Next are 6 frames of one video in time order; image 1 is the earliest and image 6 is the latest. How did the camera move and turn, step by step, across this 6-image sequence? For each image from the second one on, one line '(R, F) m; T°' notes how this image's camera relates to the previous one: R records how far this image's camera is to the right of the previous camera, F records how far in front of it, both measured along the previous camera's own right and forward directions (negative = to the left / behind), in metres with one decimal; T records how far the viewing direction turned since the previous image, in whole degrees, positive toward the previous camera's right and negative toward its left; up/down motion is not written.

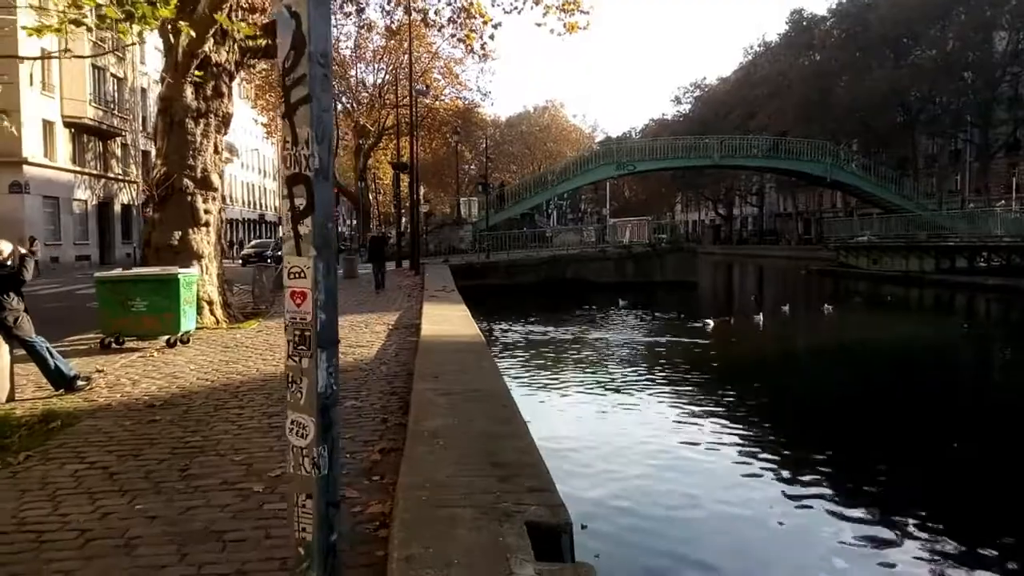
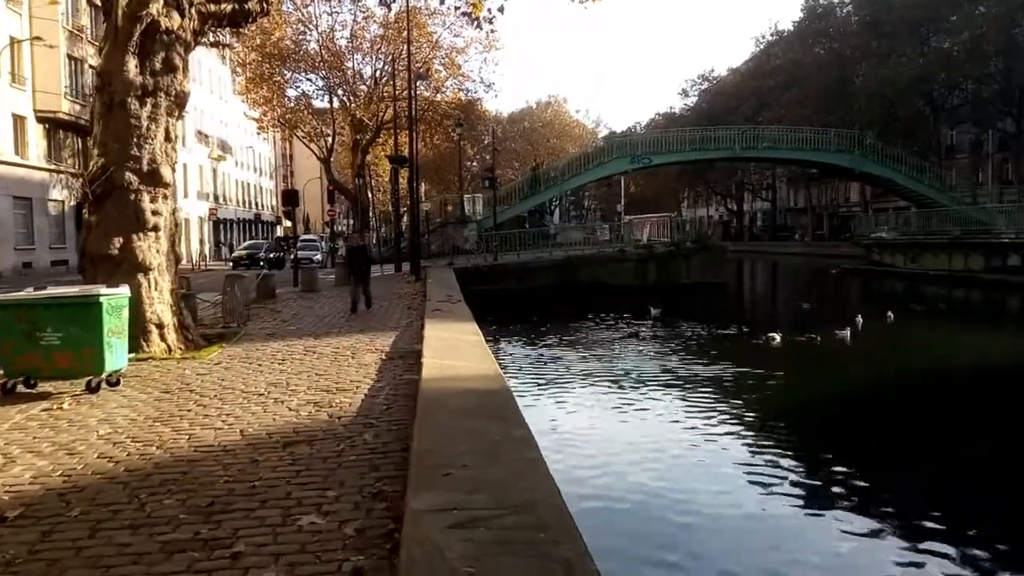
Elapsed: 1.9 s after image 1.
(-0.3, +2.8) m; 0°
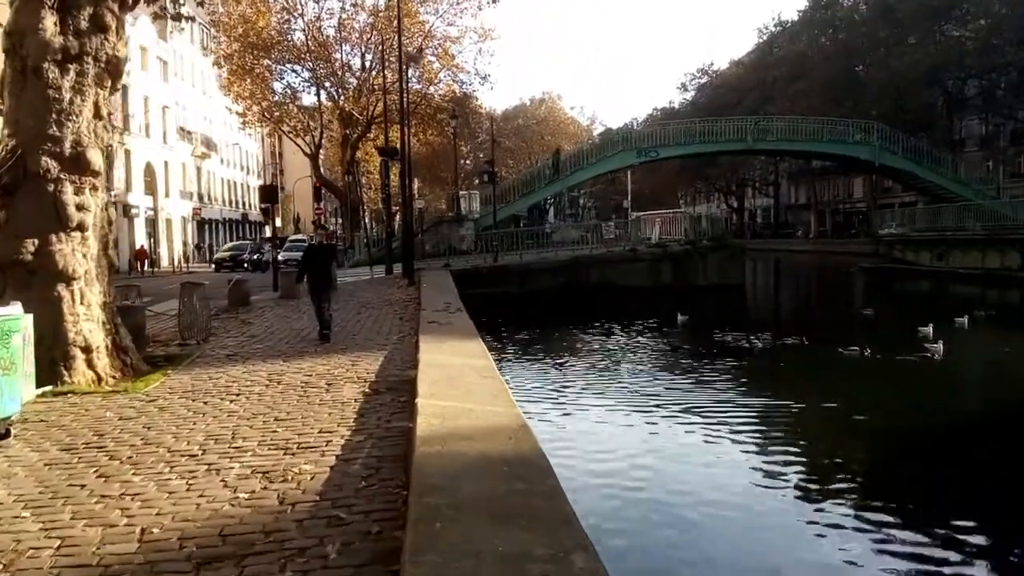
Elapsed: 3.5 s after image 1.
(-0.3, +2.3) m; 0°
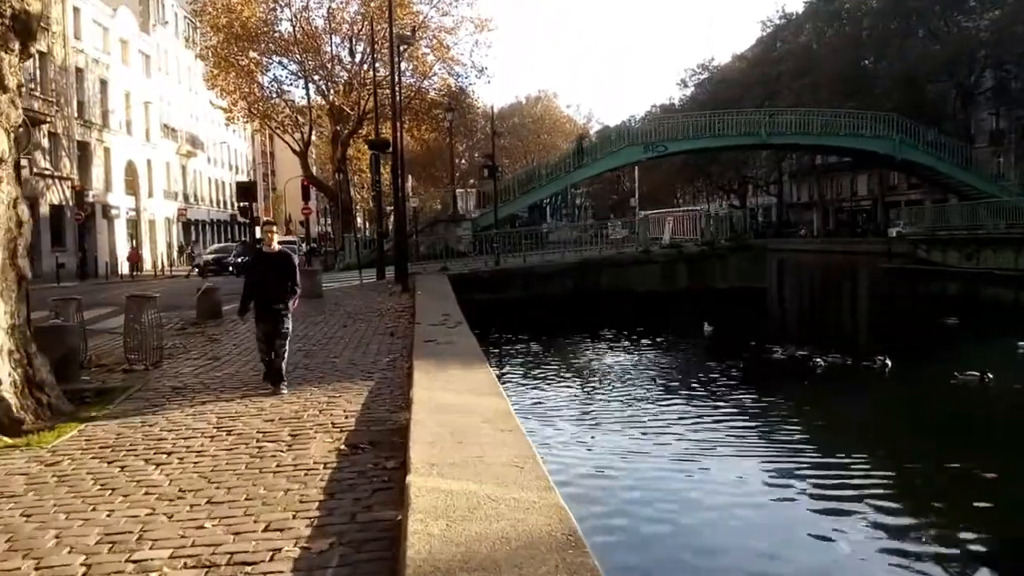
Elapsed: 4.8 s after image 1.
(-0.2, +2.1) m; 0°
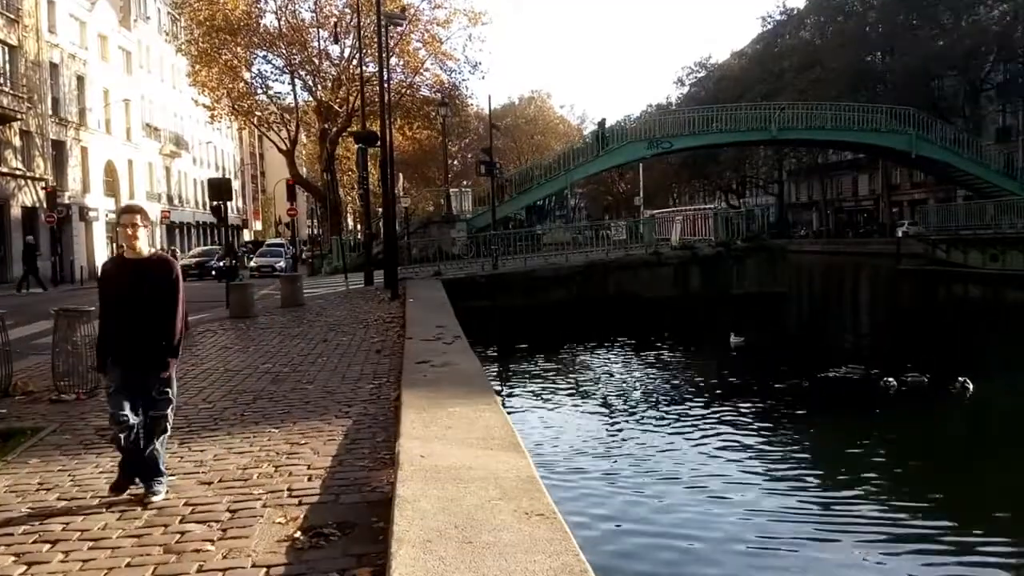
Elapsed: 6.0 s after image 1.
(-0.2, +1.8) m; 0°
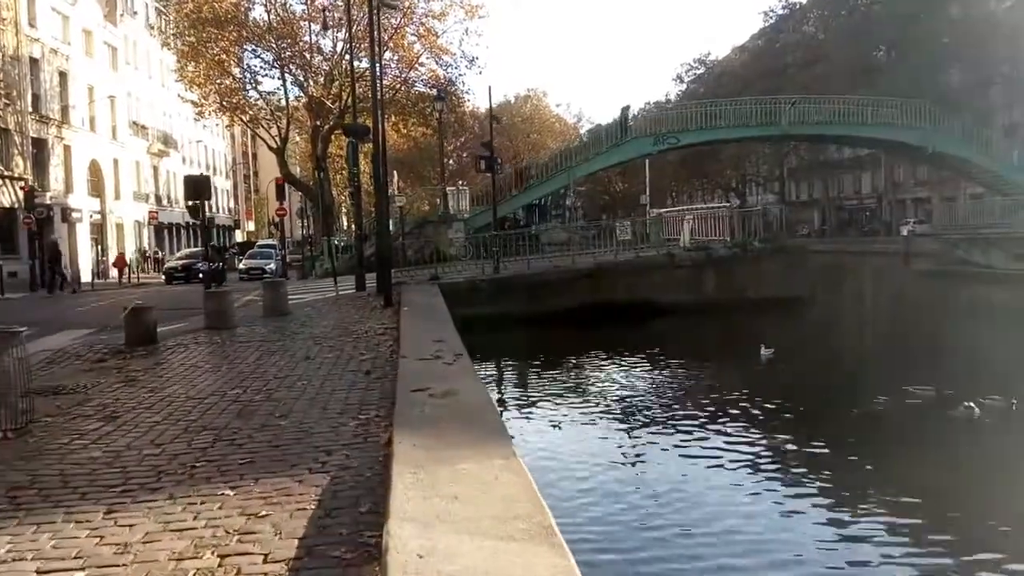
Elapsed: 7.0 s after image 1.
(-0.2, +1.4) m; 0°
